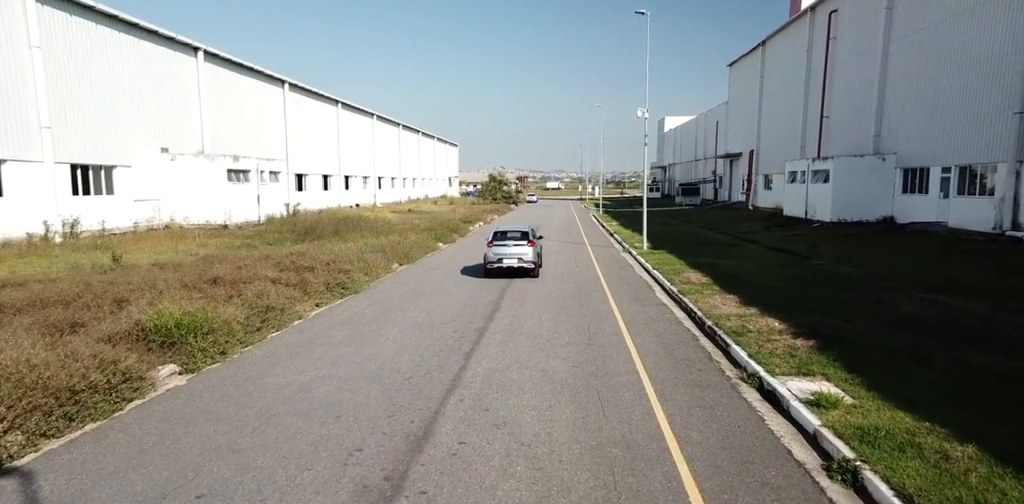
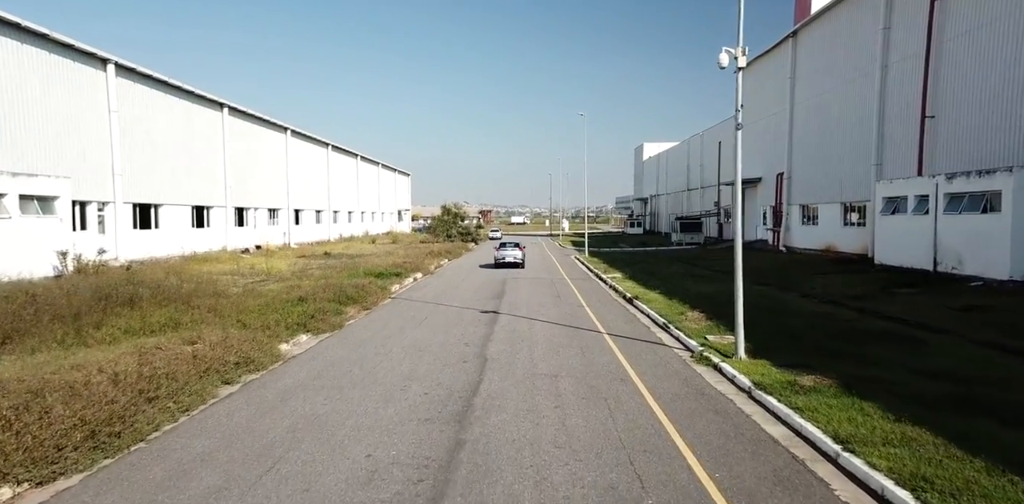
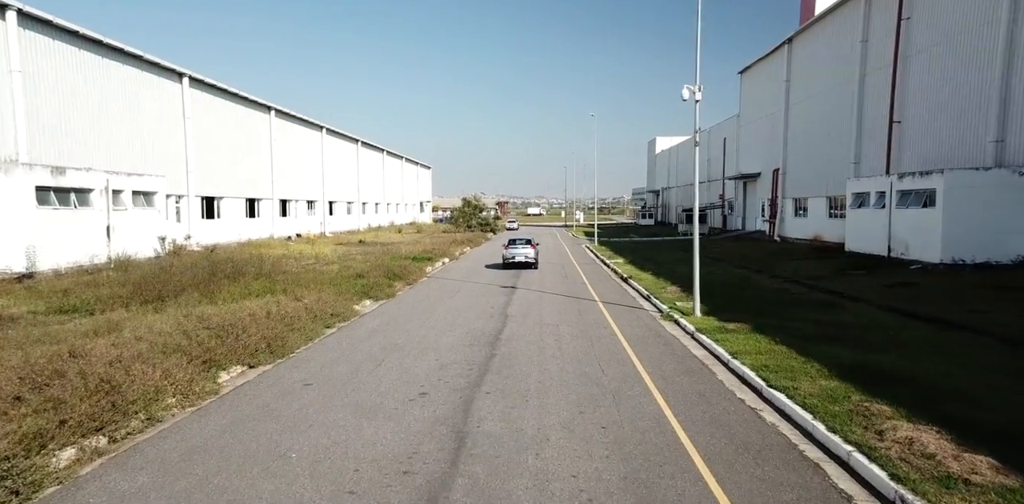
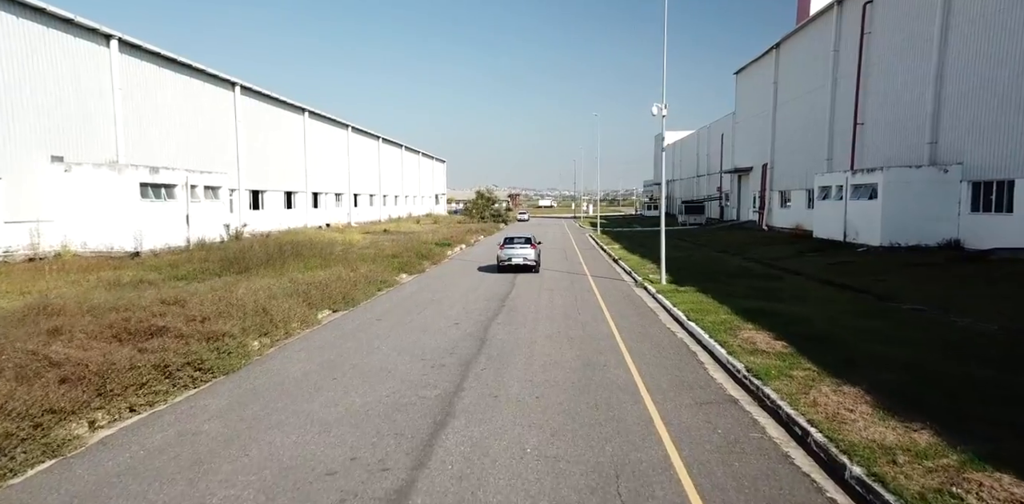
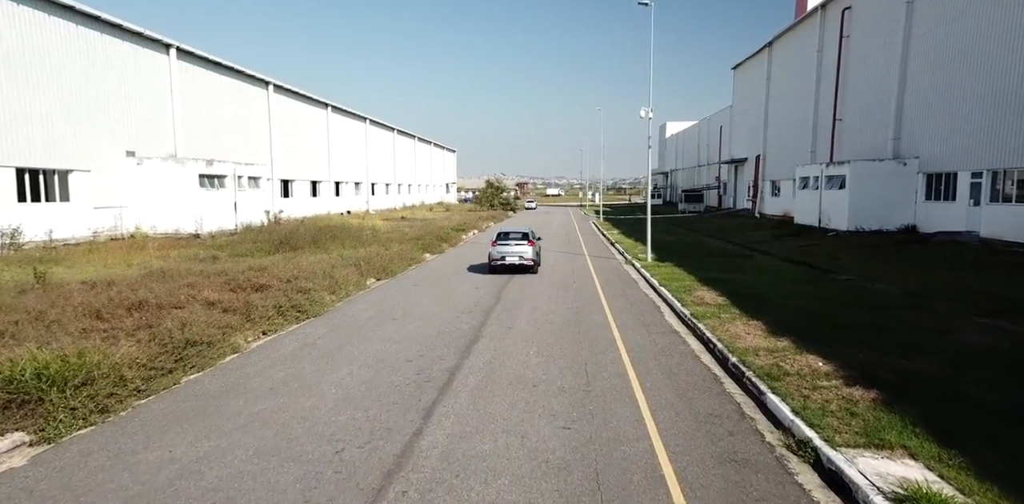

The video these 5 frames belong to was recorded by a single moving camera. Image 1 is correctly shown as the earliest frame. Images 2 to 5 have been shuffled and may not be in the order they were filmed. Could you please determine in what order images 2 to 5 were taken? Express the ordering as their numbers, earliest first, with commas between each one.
5, 4, 3, 2
